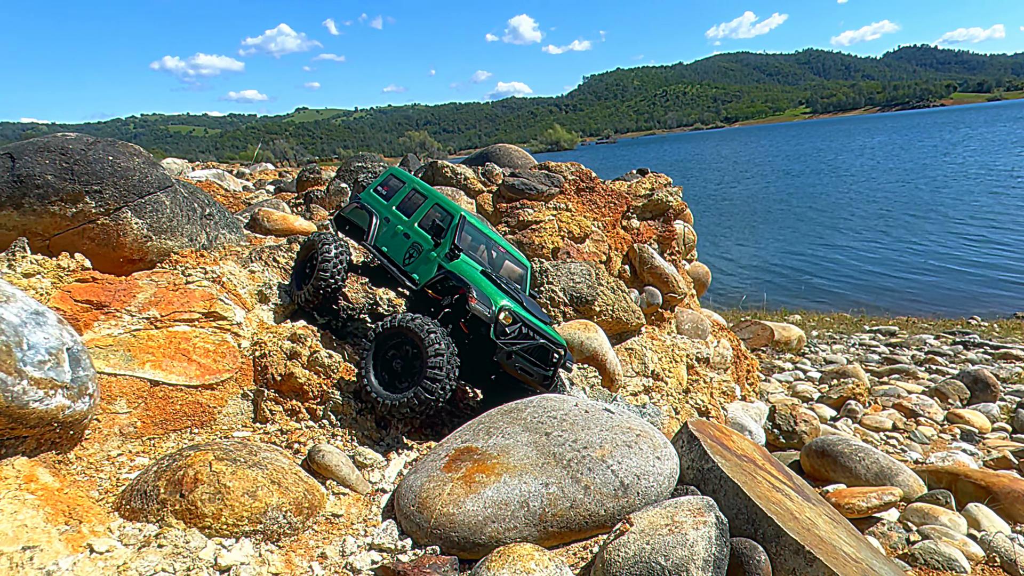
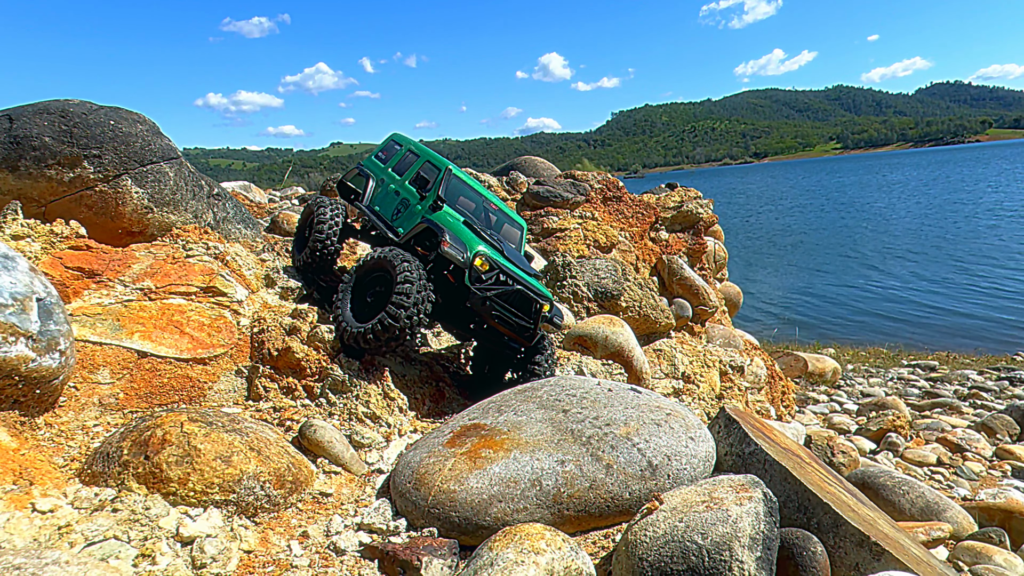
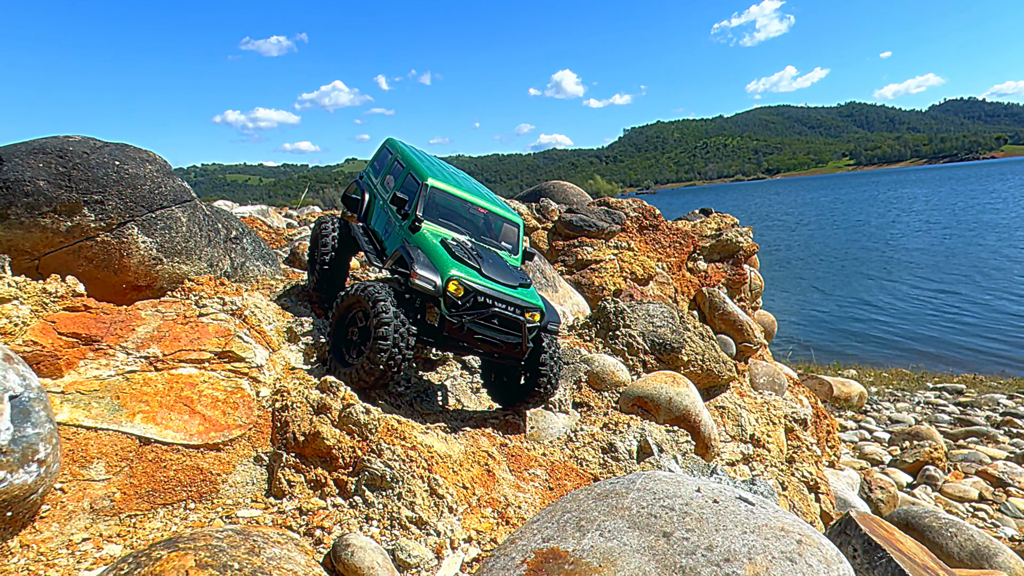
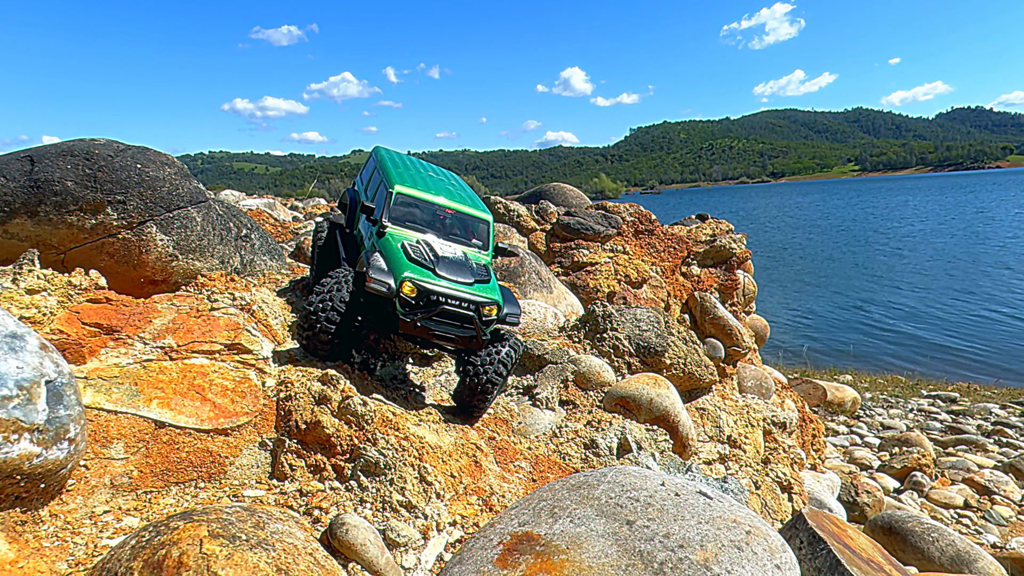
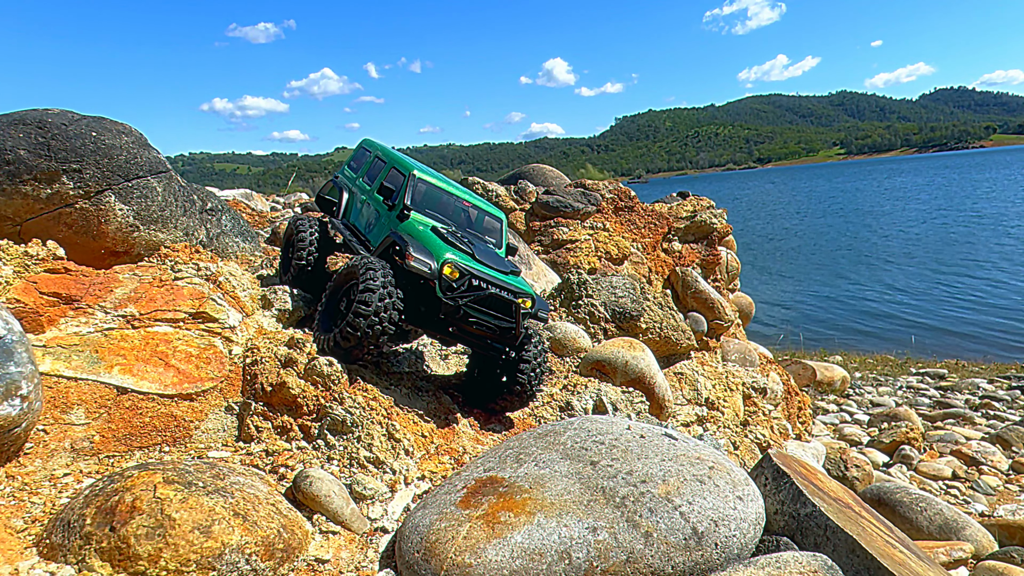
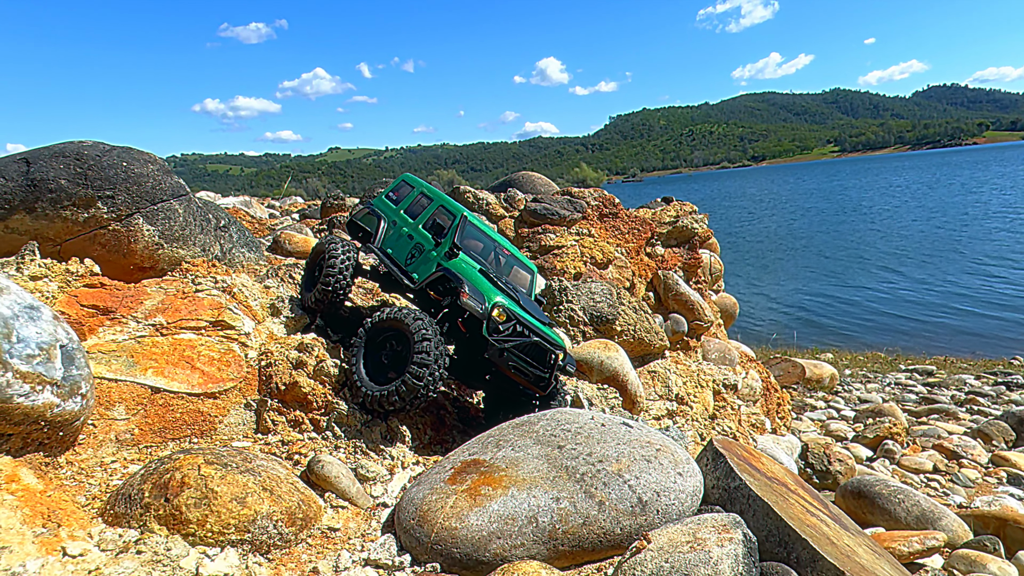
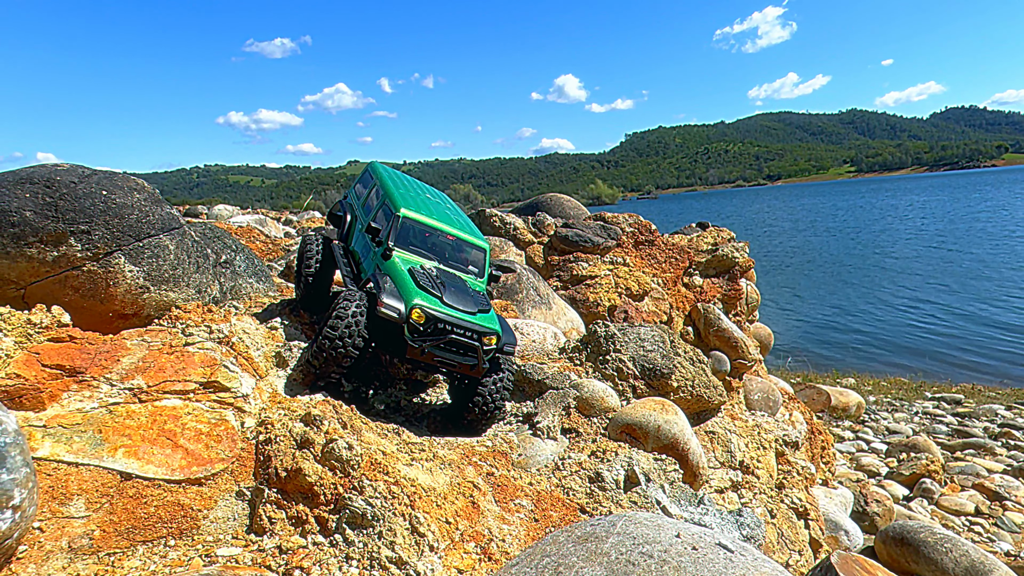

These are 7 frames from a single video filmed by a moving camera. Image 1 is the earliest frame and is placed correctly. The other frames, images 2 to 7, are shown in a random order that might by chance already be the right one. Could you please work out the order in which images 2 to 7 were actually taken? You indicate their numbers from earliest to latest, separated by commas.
6, 2, 5, 3, 7, 4
